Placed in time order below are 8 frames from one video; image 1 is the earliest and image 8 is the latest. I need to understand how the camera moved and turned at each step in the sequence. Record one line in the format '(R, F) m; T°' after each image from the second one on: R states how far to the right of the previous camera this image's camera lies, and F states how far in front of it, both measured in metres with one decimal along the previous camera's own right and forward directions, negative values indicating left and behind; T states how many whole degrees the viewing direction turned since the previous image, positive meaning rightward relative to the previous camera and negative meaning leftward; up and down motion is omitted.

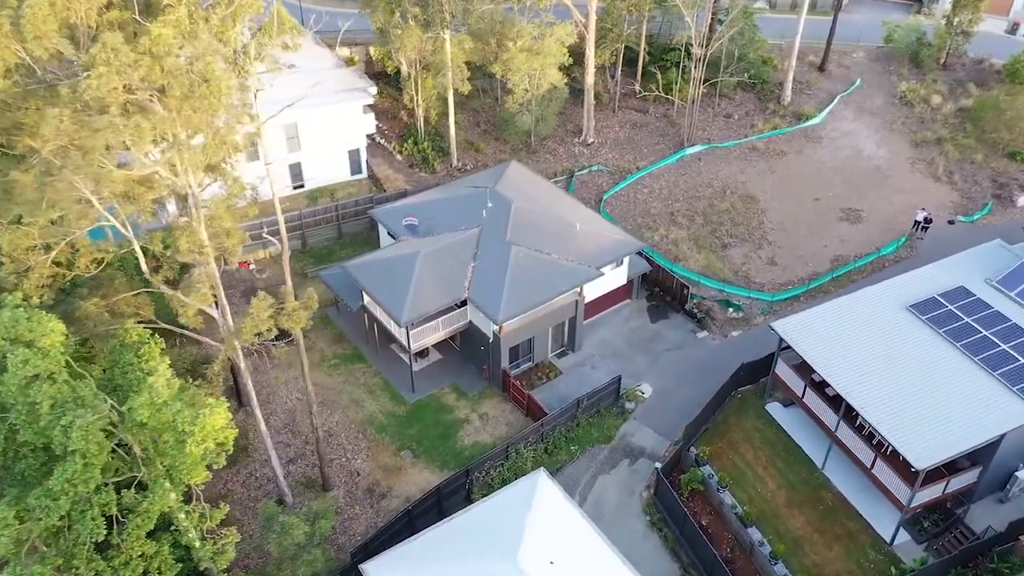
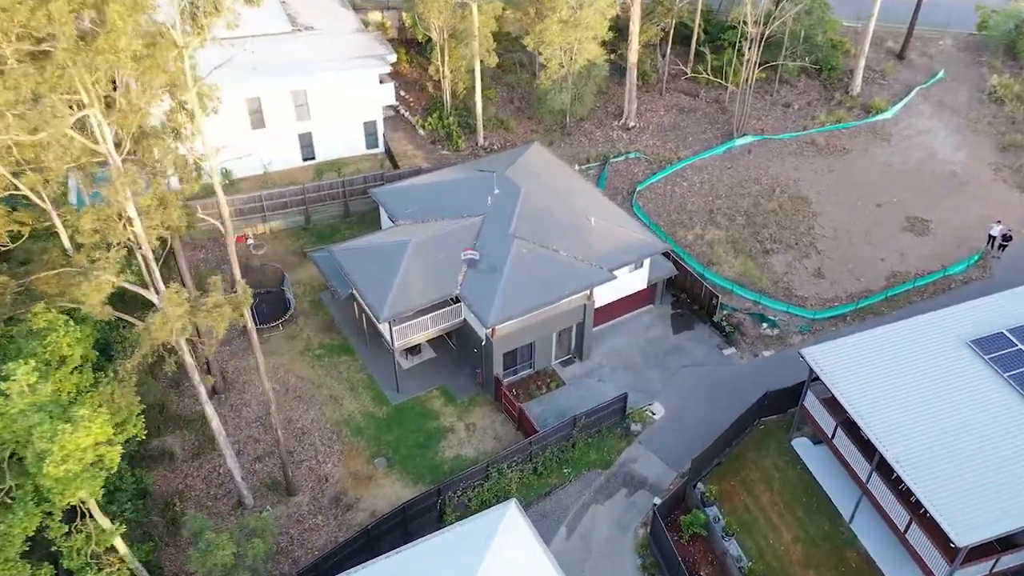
(+2.5, +3.7) m; -5°
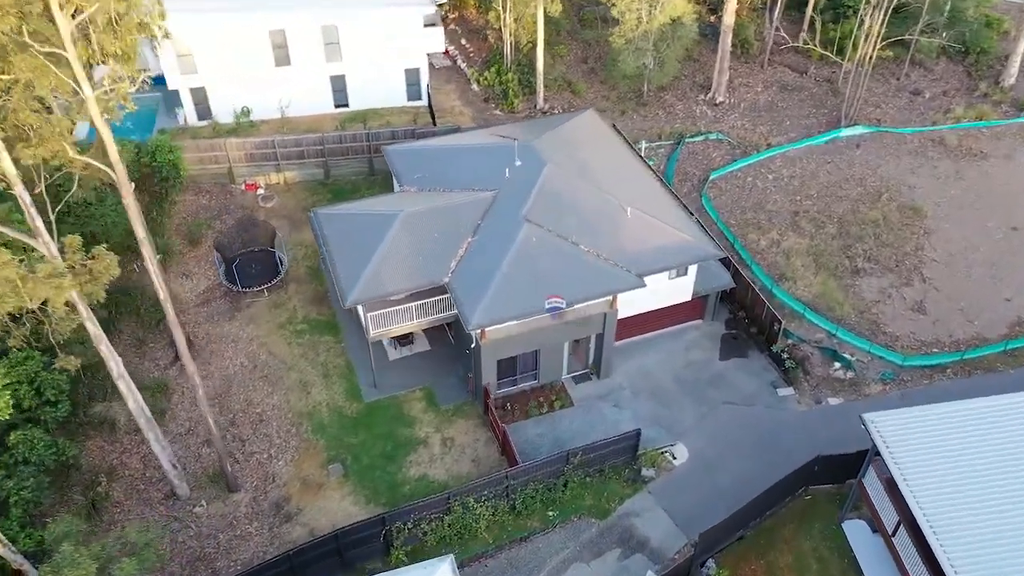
(+3.3, +5.7) m; -8°
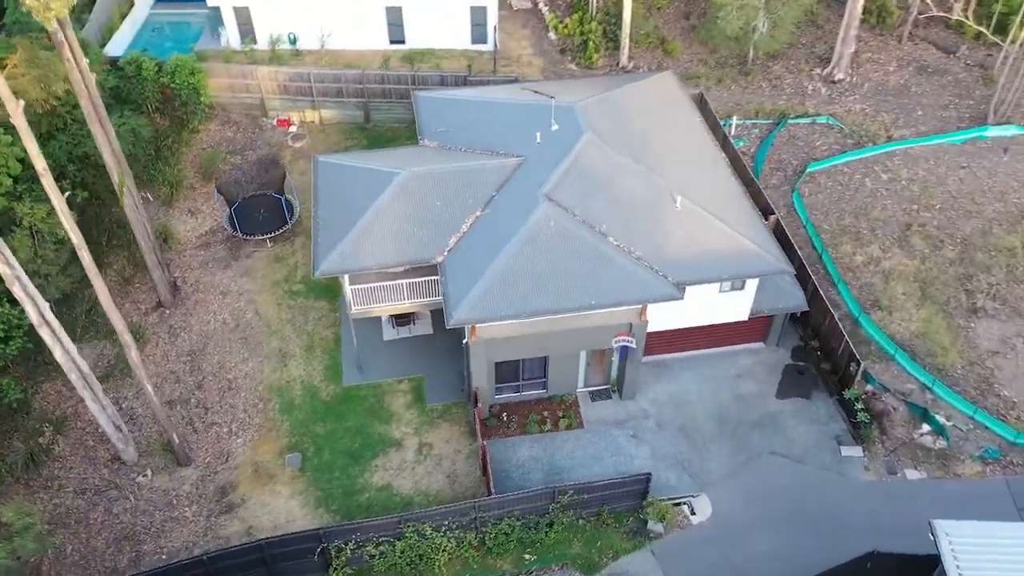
(+2.6, +4.6) m; -8°
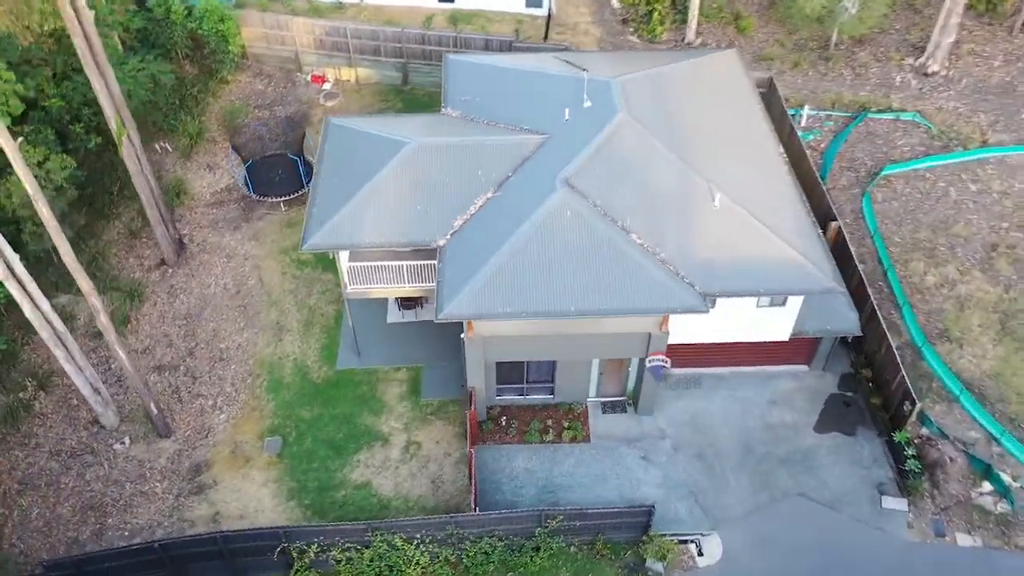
(+1.4, +2.3) m; -5°
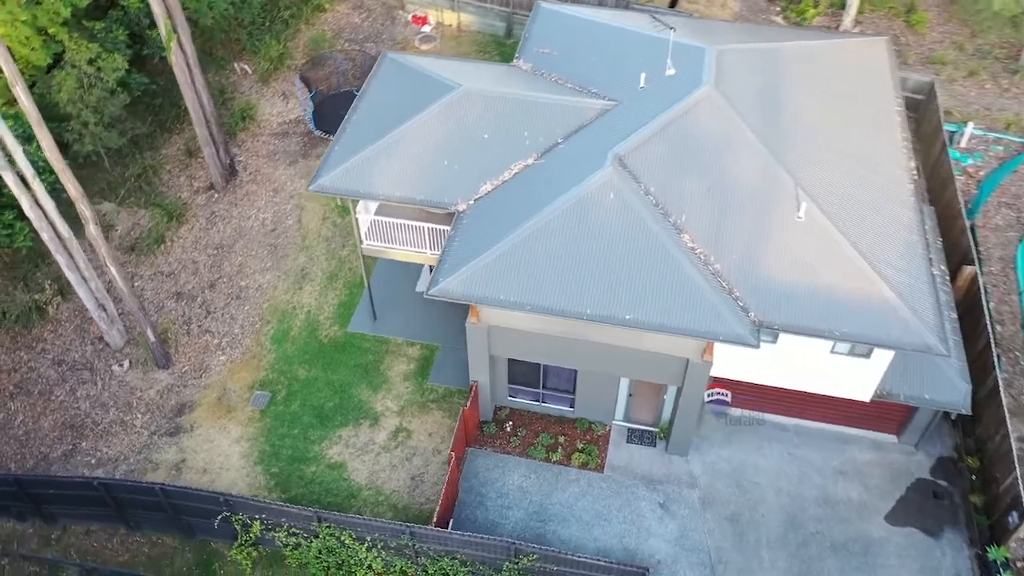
(+2.2, +3.1) m; -10°
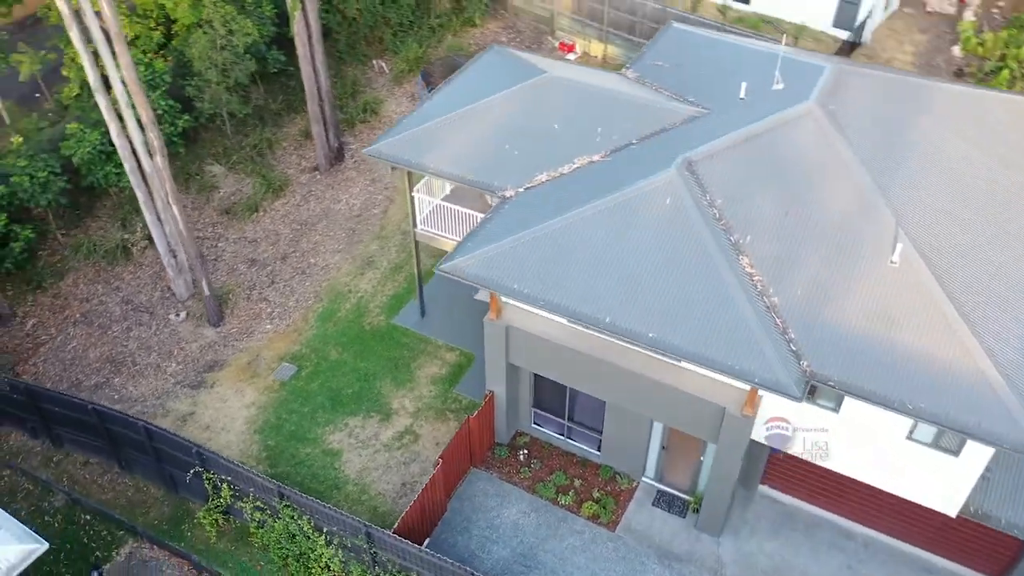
(+2.3, +2.0) m; -12°
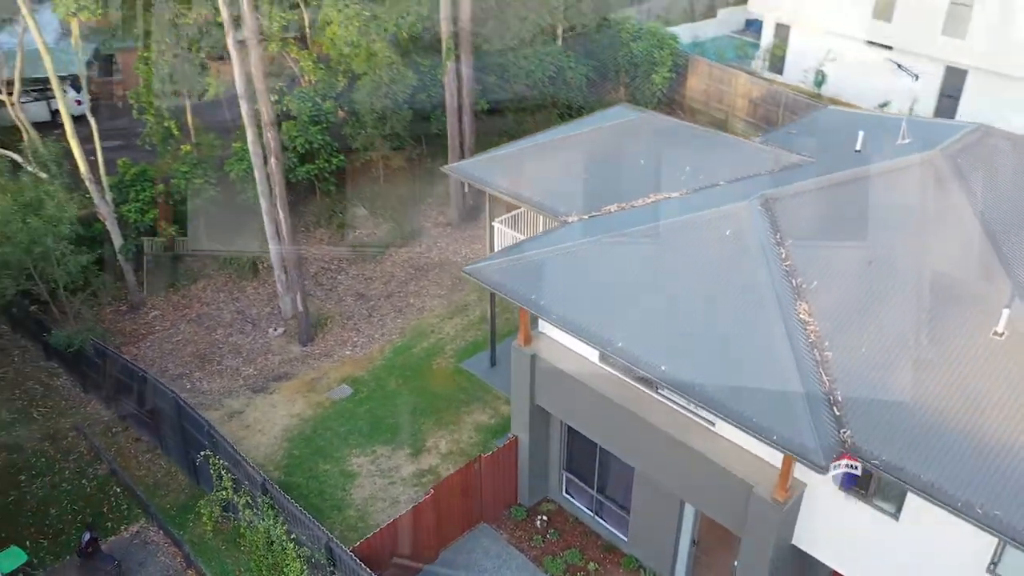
(+2.6, +1.8) m; -16°
